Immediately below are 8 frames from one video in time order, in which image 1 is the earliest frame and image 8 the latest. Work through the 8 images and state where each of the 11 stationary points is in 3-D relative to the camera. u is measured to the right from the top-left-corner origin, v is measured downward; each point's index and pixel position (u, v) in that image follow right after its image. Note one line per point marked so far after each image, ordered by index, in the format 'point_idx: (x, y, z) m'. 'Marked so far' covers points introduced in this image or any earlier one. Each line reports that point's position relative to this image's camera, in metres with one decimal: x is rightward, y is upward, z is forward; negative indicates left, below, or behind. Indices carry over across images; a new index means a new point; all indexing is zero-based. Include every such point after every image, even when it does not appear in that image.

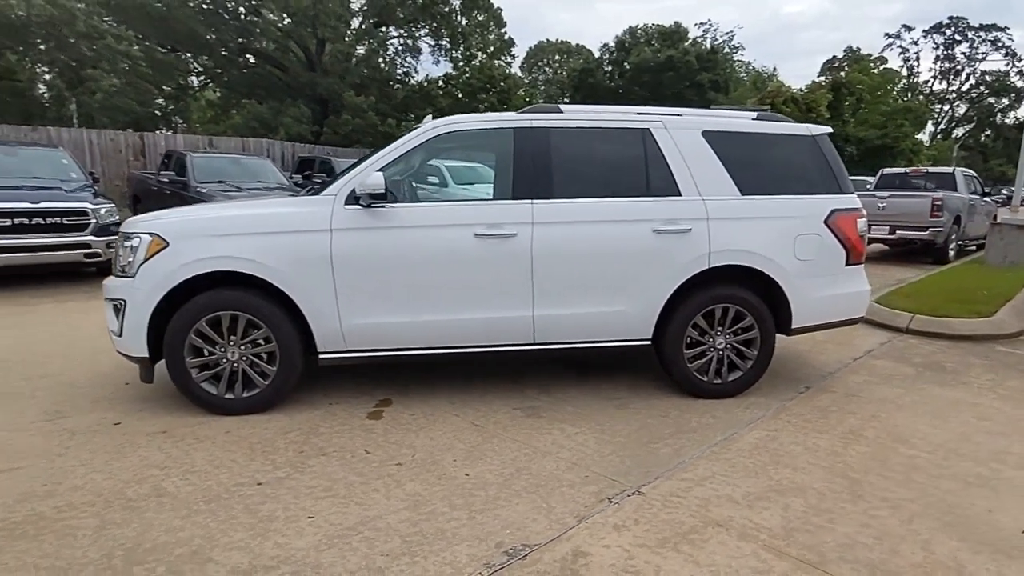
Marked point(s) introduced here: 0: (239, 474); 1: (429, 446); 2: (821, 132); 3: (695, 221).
0: (-1.6, -1.1, +3.8) m
1: (-0.5, -1.0, +4.2) m
2: (+2.4, +1.2, +5.1) m
3: (+1.3, +0.5, +4.8) m
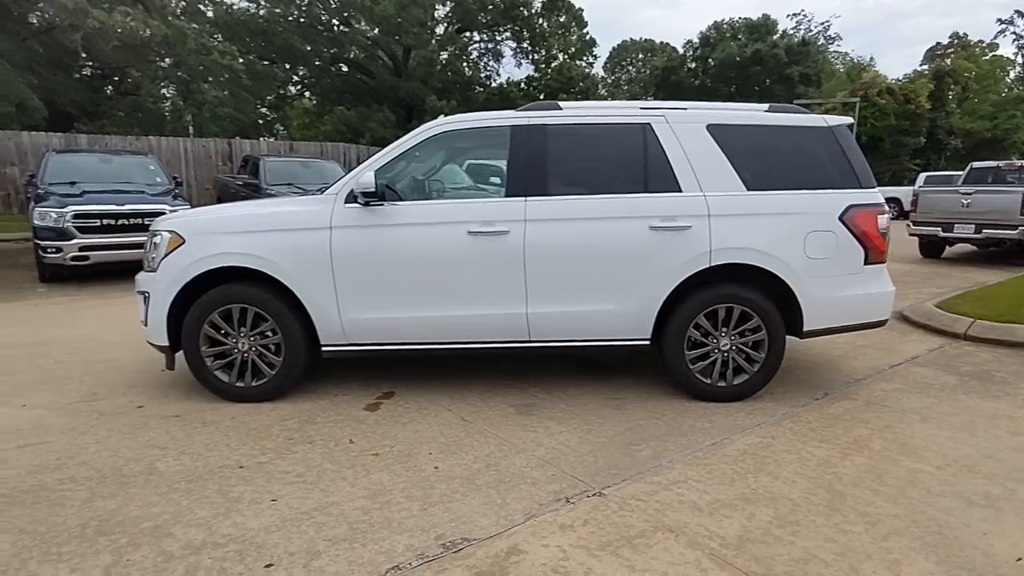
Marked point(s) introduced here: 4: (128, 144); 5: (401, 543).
0: (-1.8, -1.0, +4.0) m
1: (-0.7, -1.0, +4.2) m
2: (+2.4, +1.2, +4.8) m
3: (+1.3, +0.5, +4.6) m
4: (-9.7, +3.7, +16.4) m
5: (-0.5, -1.2, +3.0) m
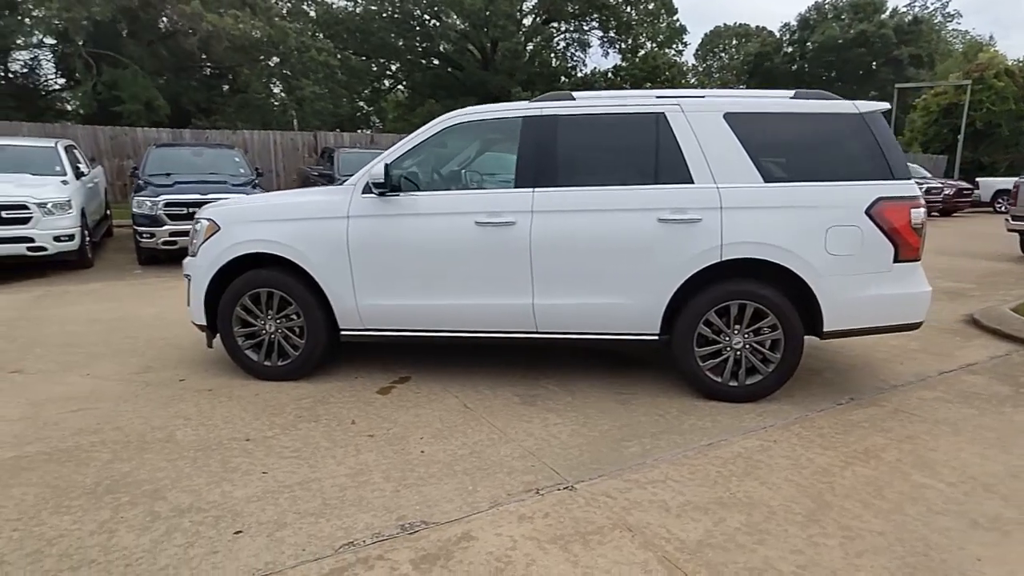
0: (-1.8, -0.9, +4.3) m
1: (-0.7, -0.9, +4.4) m
2: (+2.5, +1.2, +4.5) m
3: (+1.3, +0.5, +4.4) m
4: (-7.8, +4.1, +17.6) m
5: (-0.7, -1.1, +3.1) m
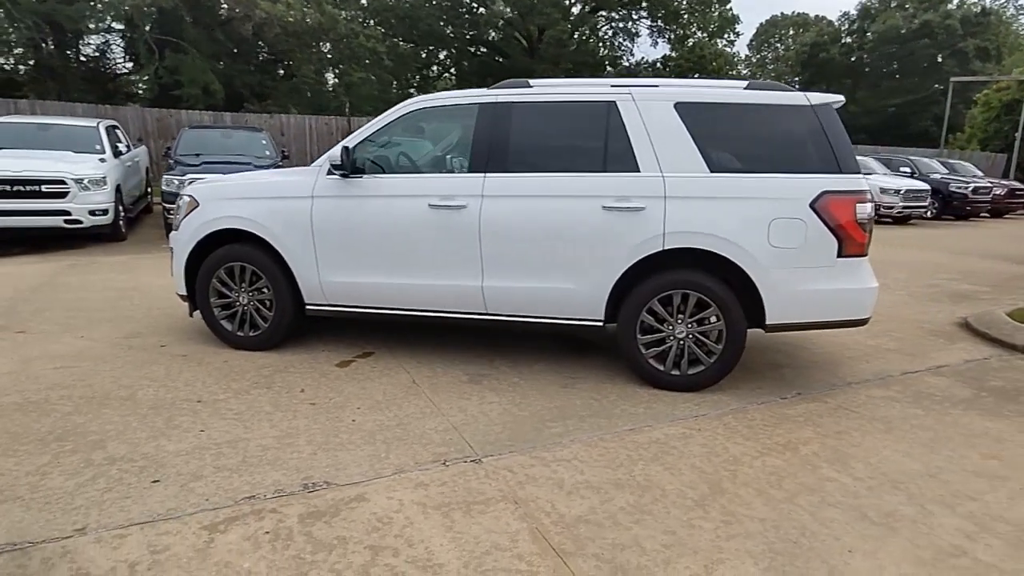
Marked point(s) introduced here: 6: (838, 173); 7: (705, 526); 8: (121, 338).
0: (-2.2, -0.7, +4.6) m
1: (-1.1, -0.7, +4.6) m
2: (+2.1, +1.3, +4.4) m
3: (+0.9, +0.6, +4.5) m
4: (-7.1, +4.7, +18.3) m
5: (-1.2, -1.0, +3.4) m
6: (+2.2, +0.8, +4.3) m
7: (+0.9, -1.1, +3.0) m
8: (-3.5, -0.5, +5.9) m
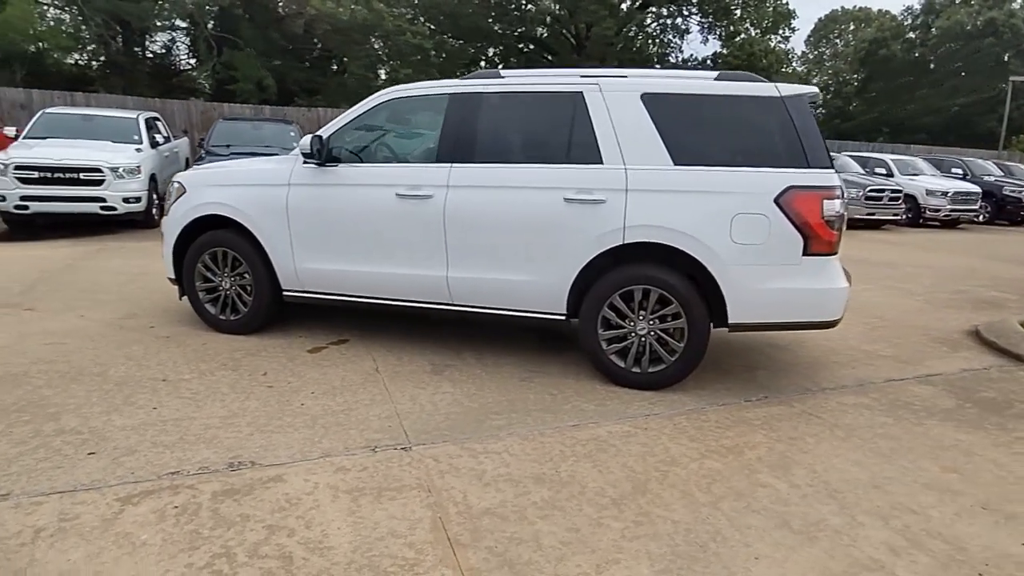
0: (-2.5, -0.6, +4.7) m
1: (-1.4, -0.6, +4.6) m
2: (+1.9, +1.3, +4.2) m
3: (+0.7, +0.6, +4.3) m
4: (-6.1, +5.0, +18.7) m
5: (-1.6, -0.9, +3.4) m
6: (+1.9, +0.8, +4.1) m
7: (+0.5, -1.1, +2.9) m
8: (-3.7, -0.3, +6.1) m
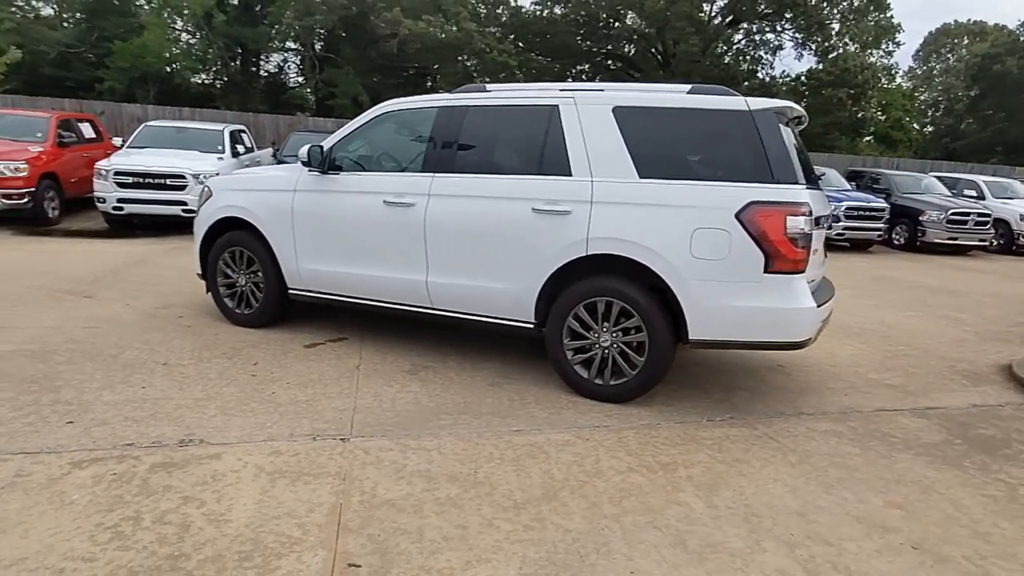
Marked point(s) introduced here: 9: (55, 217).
0: (-2.7, -0.5, +5.2) m
1: (-1.6, -0.6, +4.9) m
2: (+1.6, +1.1, +4.1) m
3: (+0.4, +0.6, +4.4) m
4: (-4.2, +4.8, +19.6) m
5: (-2.0, -0.8, +3.8) m
6: (+1.6, +0.6, +4.0) m
7: (0.0, -1.1, +3.0) m
8: (-3.7, -0.2, +6.7) m
9: (-9.5, +1.5, +13.6) m
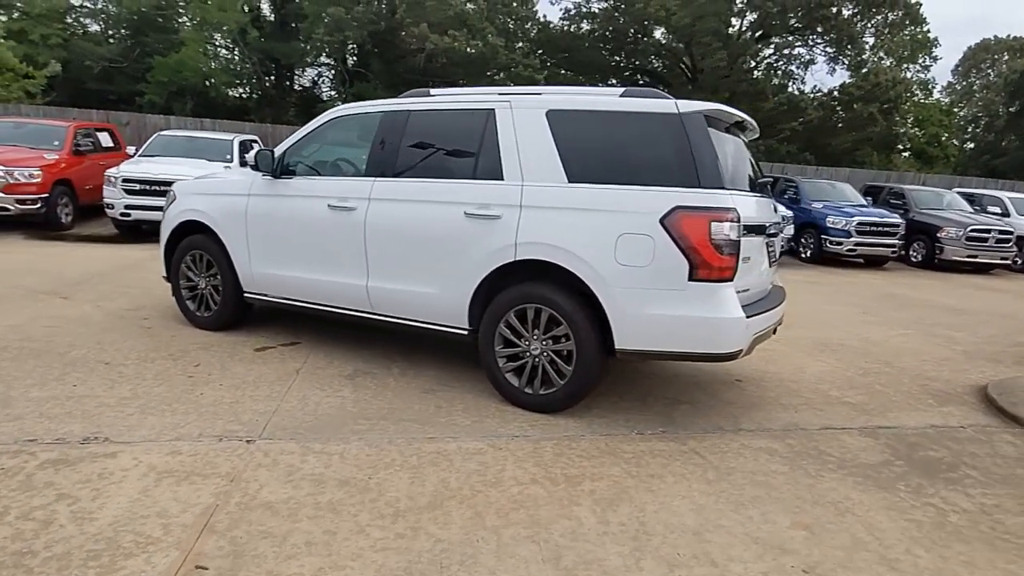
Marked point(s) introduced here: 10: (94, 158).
0: (-3.2, -0.5, +5.2) m
1: (-2.1, -0.6, +4.9) m
2: (+1.2, +1.1, +3.9) m
3: (0.0, +0.5, +4.3) m
4: (-3.8, +4.5, +19.8) m
5: (-2.6, -0.8, +3.8) m
6: (+1.1, +0.6, +3.8) m
7: (-0.6, -1.1, +2.9) m
8: (-4.1, -0.2, +6.8) m
9: (-9.5, +1.4, +14.0) m
10: (-9.5, +3.0, +14.8) m
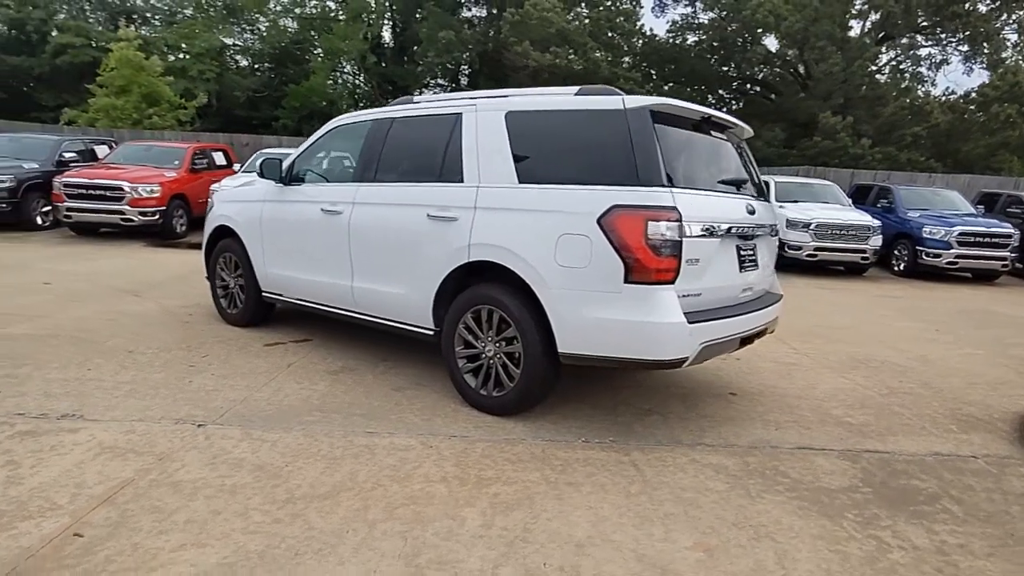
0: (-3.3, -0.5, +5.7) m
1: (-2.3, -0.6, +5.2) m
2: (+0.8, +1.1, +3.8) m
3: (-0.3, +0.5, +4.3) m
4: (-1.2, +4.2, +20.3) m
5: (-2.9, -0.8, +4.2) m
6: (+0.7, +0.6, +3.6) m
7: (-1.2, -1.0, +2.9) m
8: (-3.9, -0.2, +7.5) m
9: (-7.9, +1.3, +15.5) m
10: (-7.7, +2.9, +16.4) m
